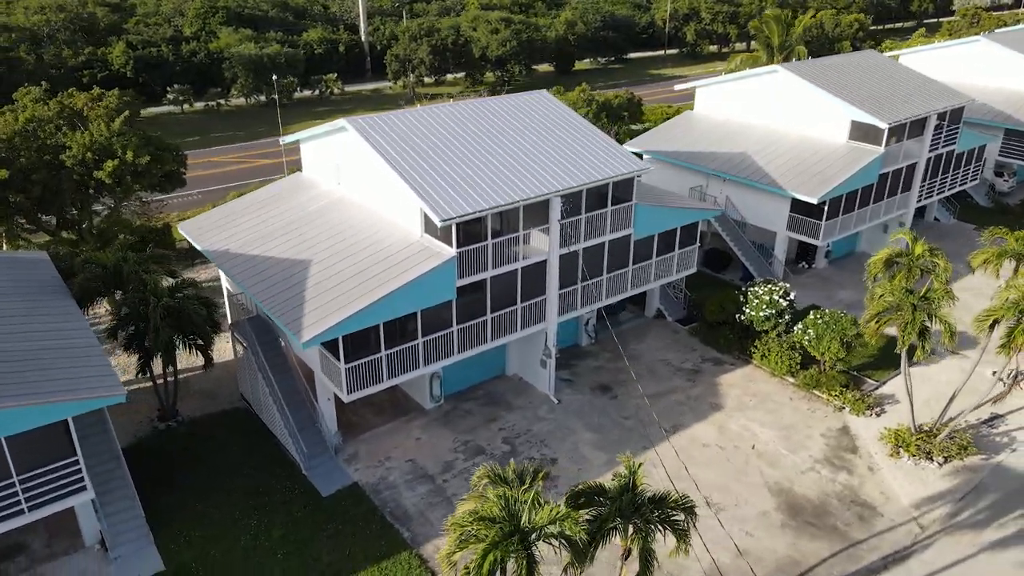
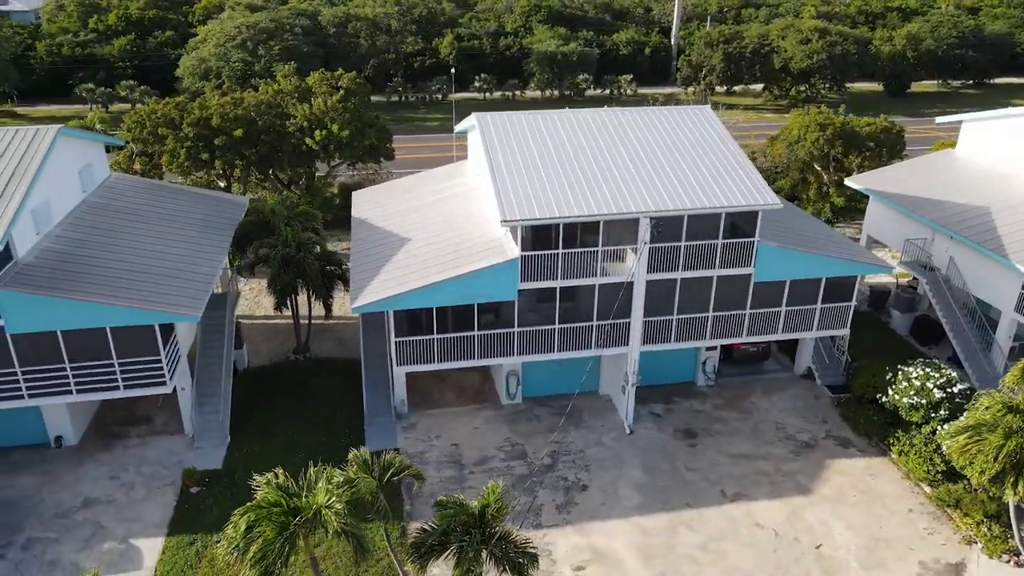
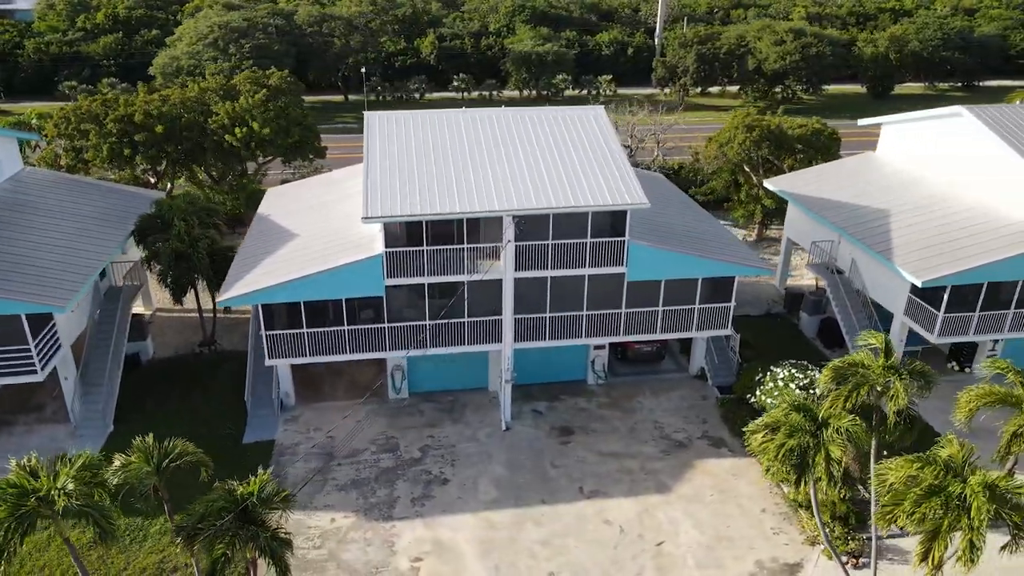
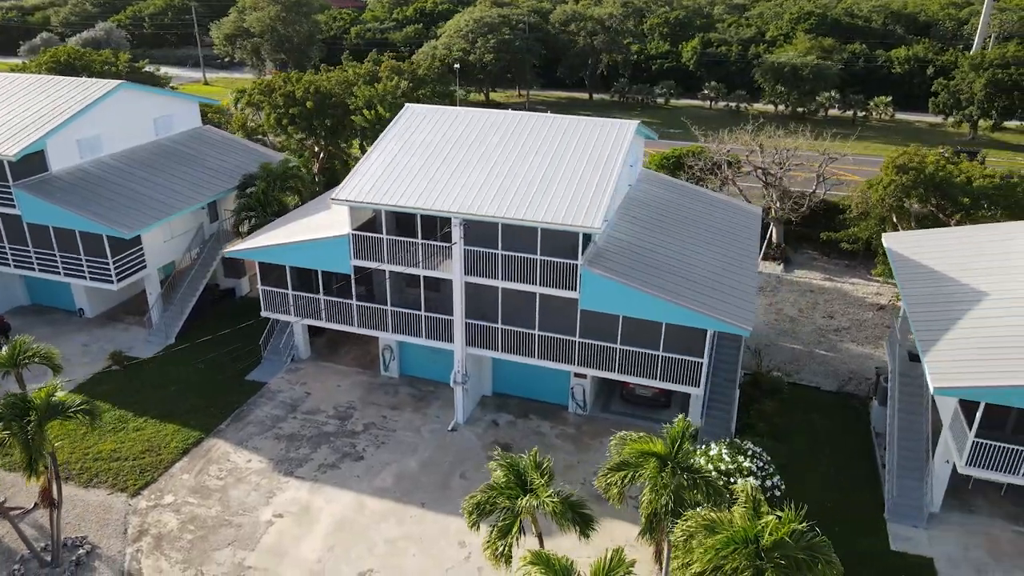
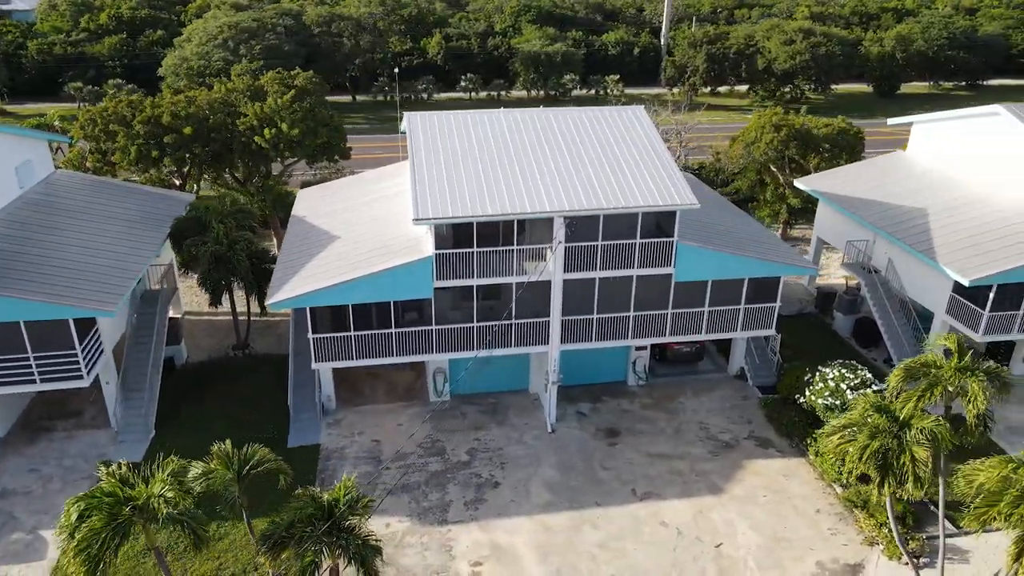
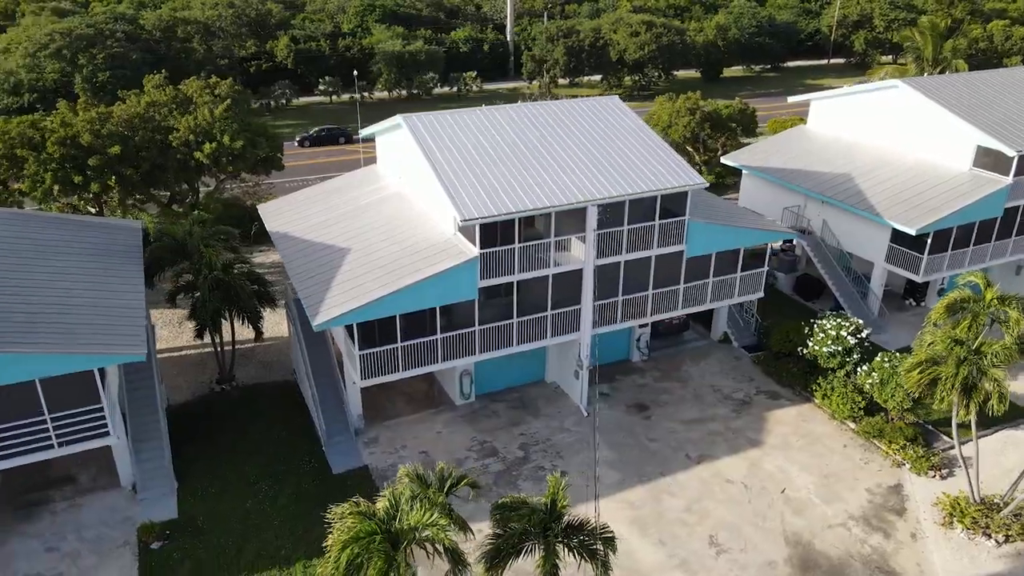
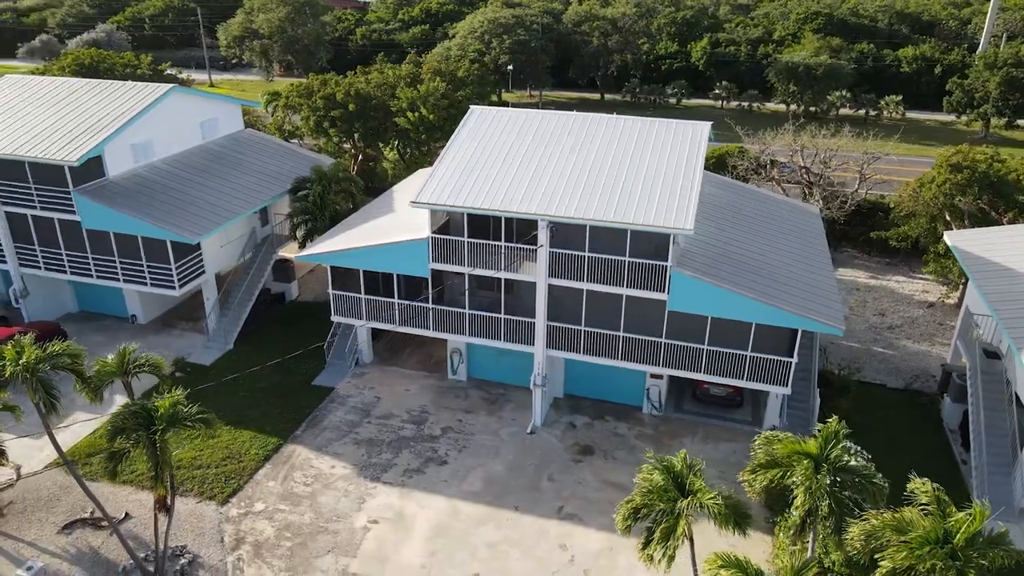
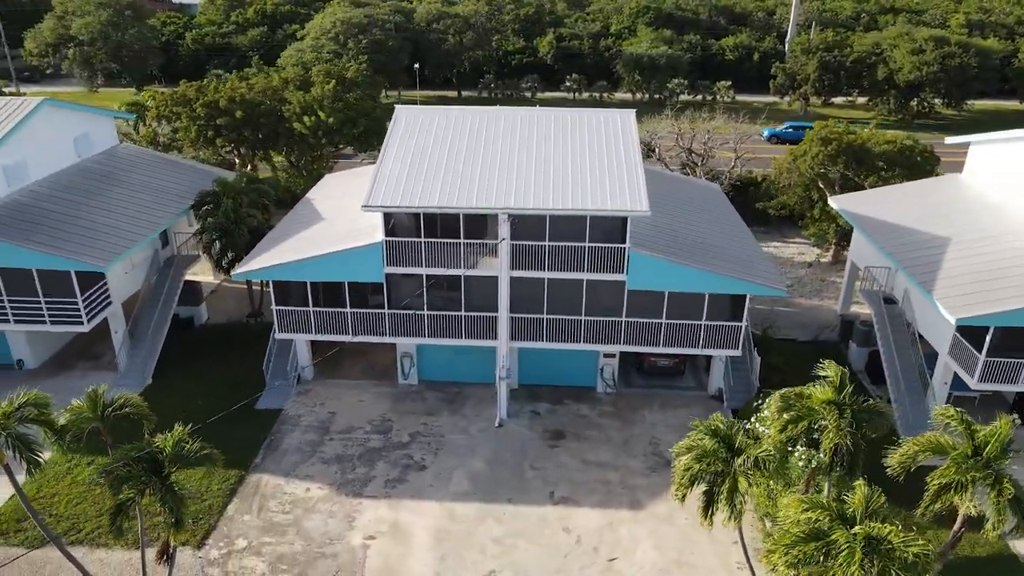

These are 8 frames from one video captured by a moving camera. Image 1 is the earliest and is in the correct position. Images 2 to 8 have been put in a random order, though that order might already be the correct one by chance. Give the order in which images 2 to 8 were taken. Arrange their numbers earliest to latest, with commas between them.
6, 2, 5, 3, 8, 7, 4
